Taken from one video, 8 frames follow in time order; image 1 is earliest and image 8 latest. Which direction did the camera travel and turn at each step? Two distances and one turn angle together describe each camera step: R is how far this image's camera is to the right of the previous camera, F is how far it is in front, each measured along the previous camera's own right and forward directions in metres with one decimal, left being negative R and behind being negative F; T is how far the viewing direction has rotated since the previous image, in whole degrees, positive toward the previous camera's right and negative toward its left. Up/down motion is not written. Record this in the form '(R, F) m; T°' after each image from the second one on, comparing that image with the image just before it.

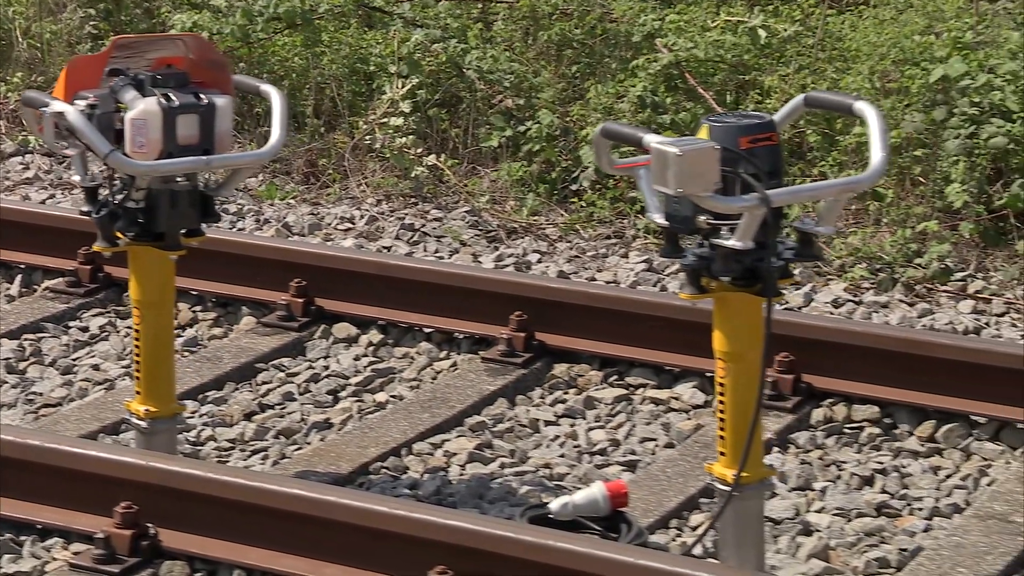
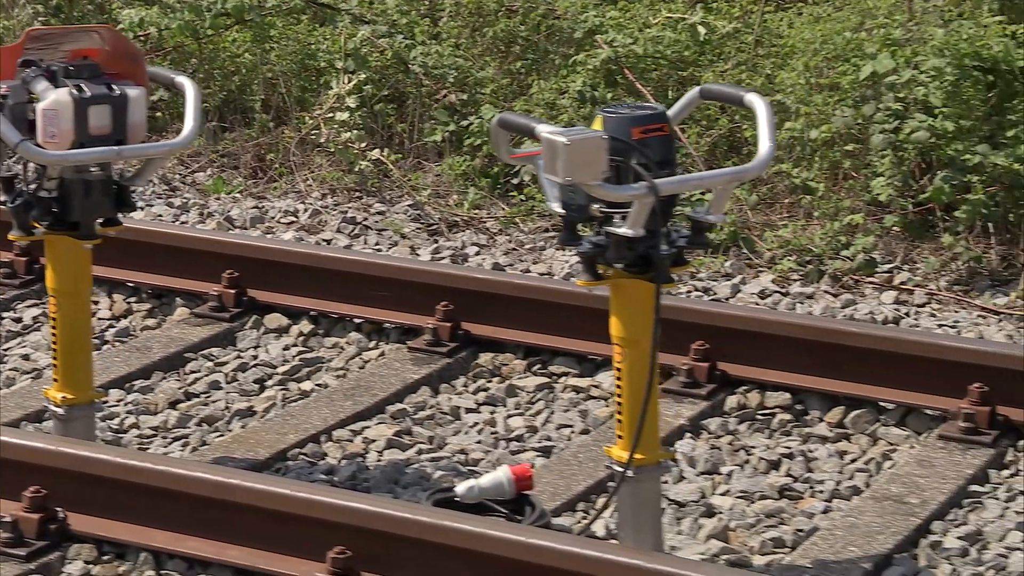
(+0.4, -0.1) m; +1°
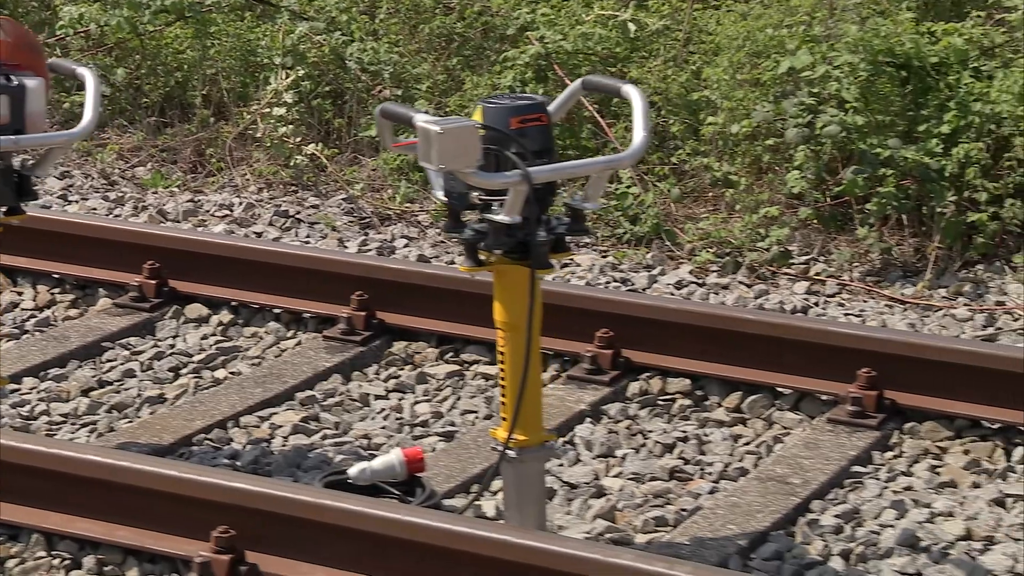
(+0.5, -0.1) m; +1°
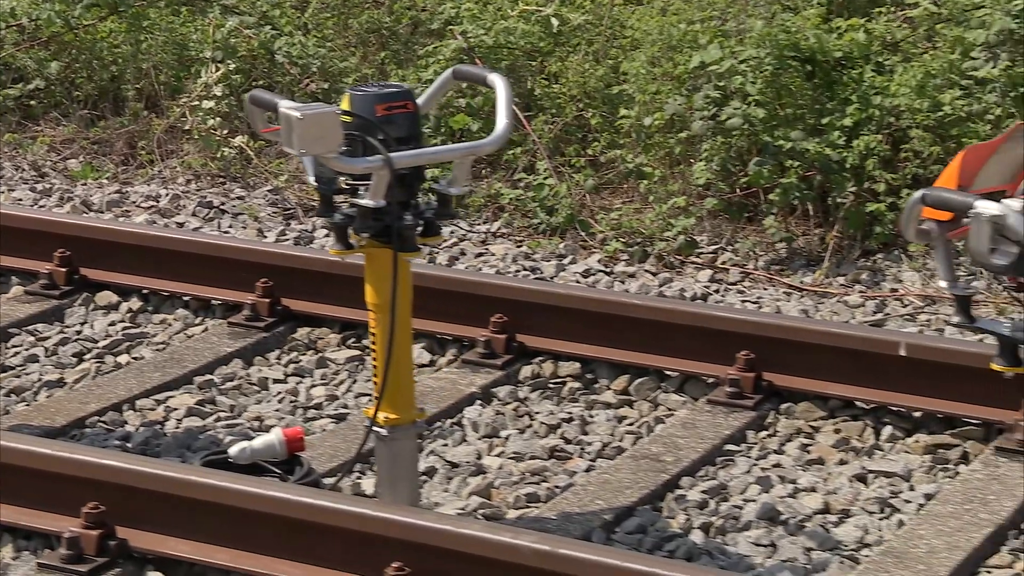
(+0.6, -0.1) m; +1°
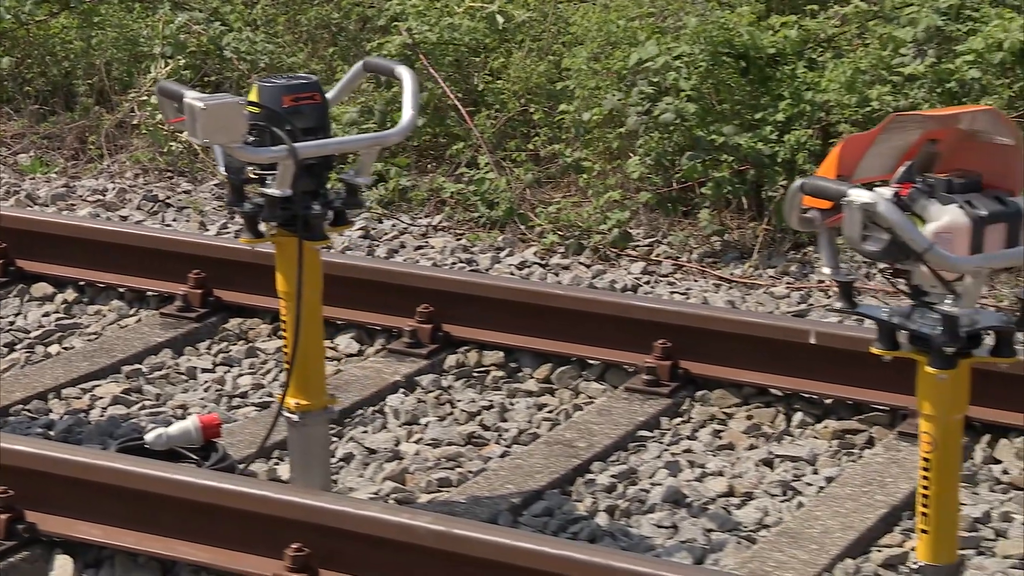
(+0.4, -0.1) m; +1°
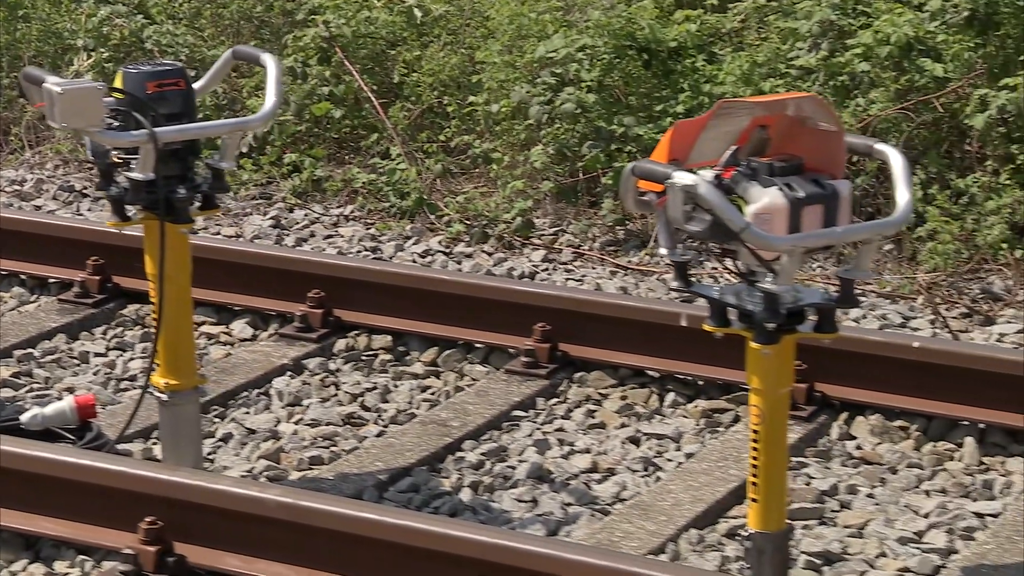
(+0.7, -0.1) m; +1°
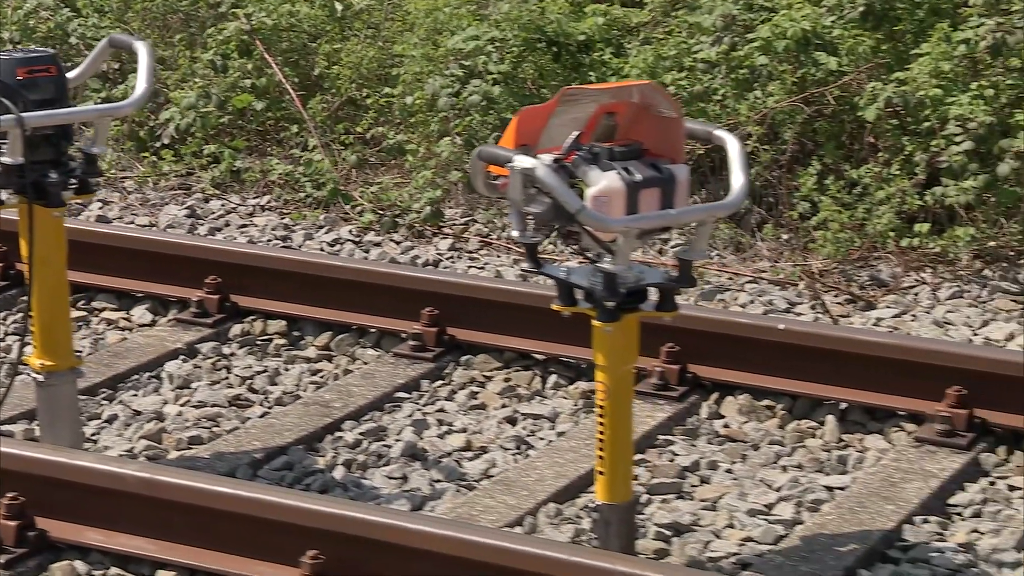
(+0.7, -0.1) m; +1°
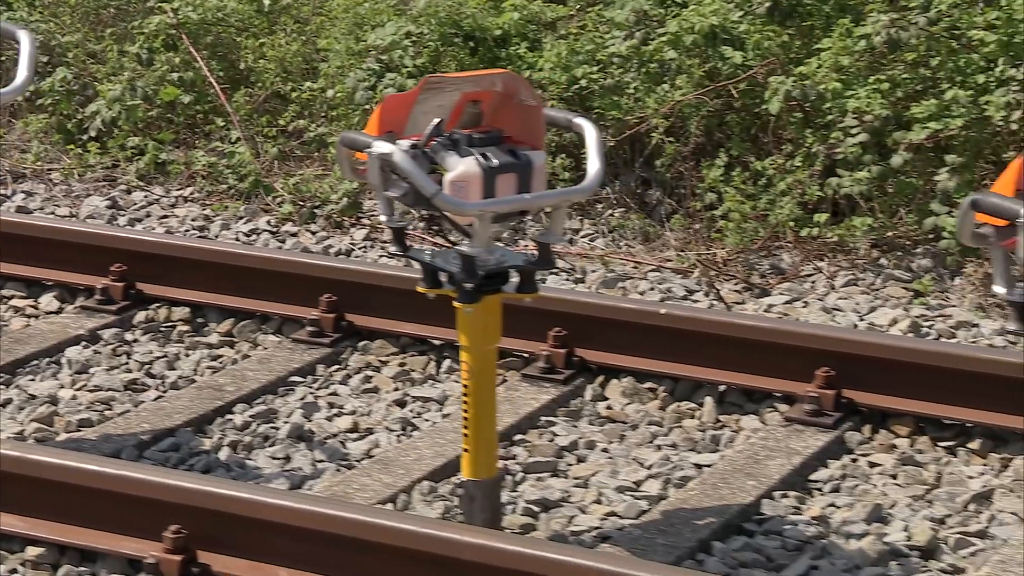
(+0.6, -0.1) m; +1°
